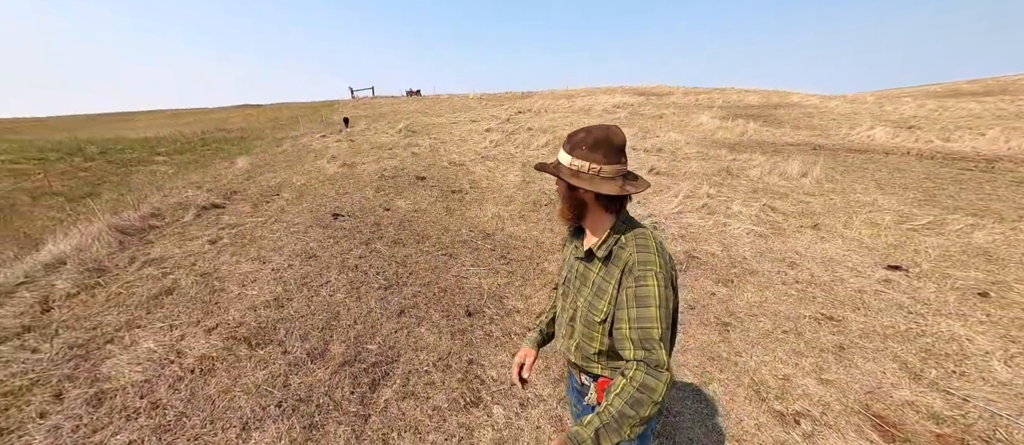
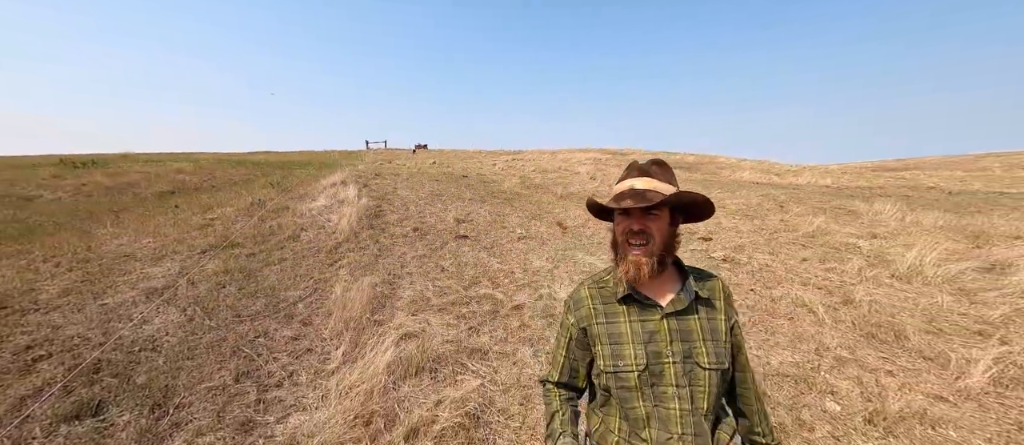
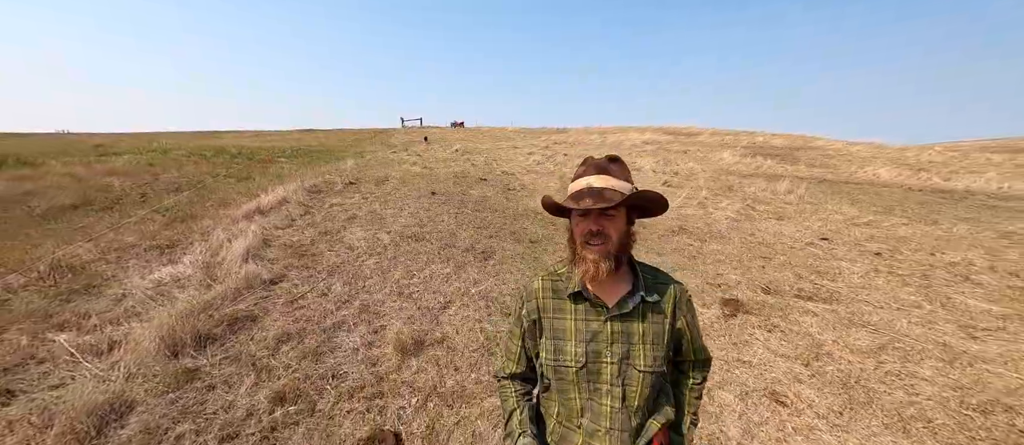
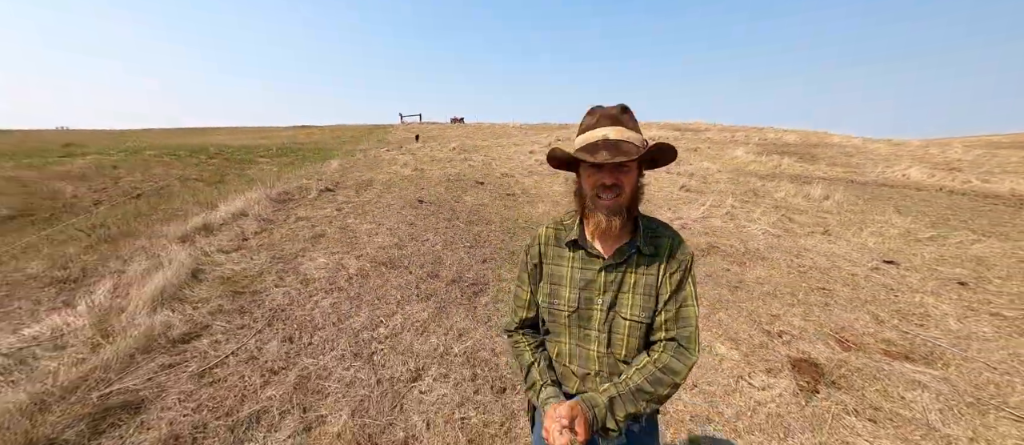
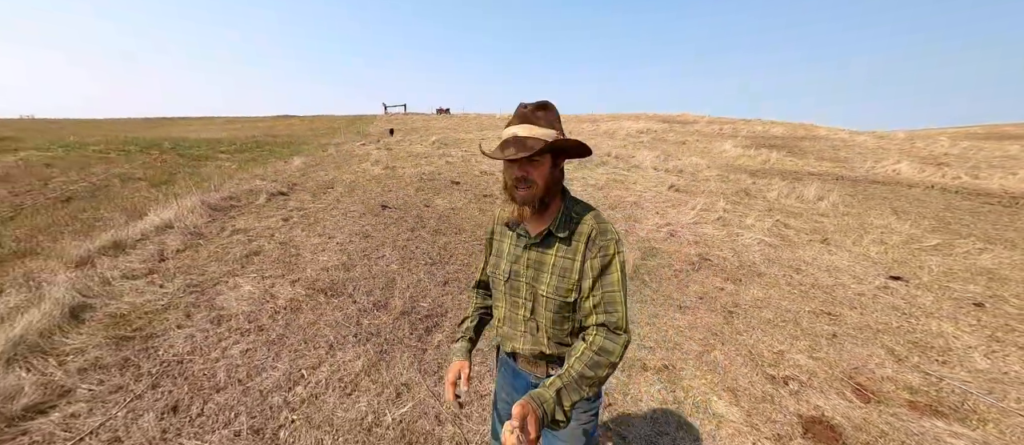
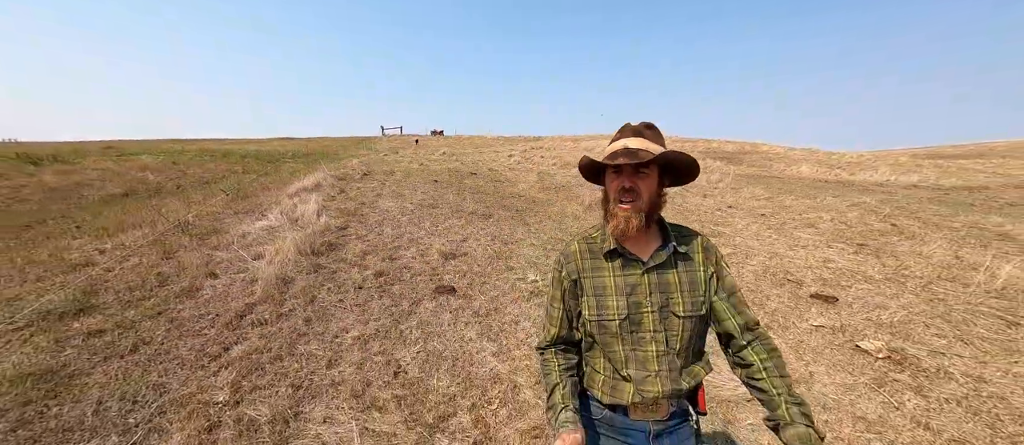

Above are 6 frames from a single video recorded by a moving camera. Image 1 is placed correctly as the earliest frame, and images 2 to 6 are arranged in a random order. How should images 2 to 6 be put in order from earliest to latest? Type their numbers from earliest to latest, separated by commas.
5, 4, 3, 6, 2
